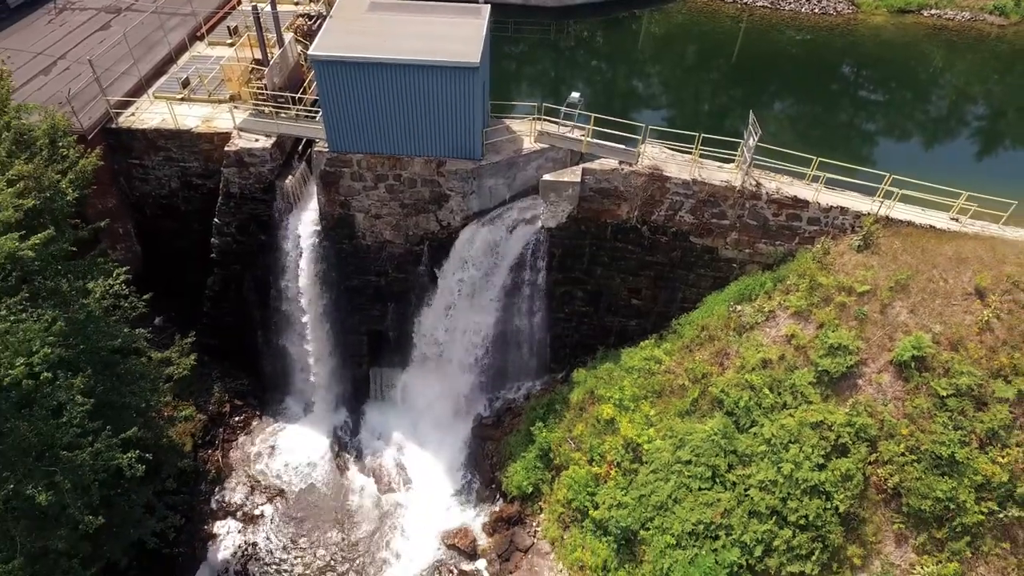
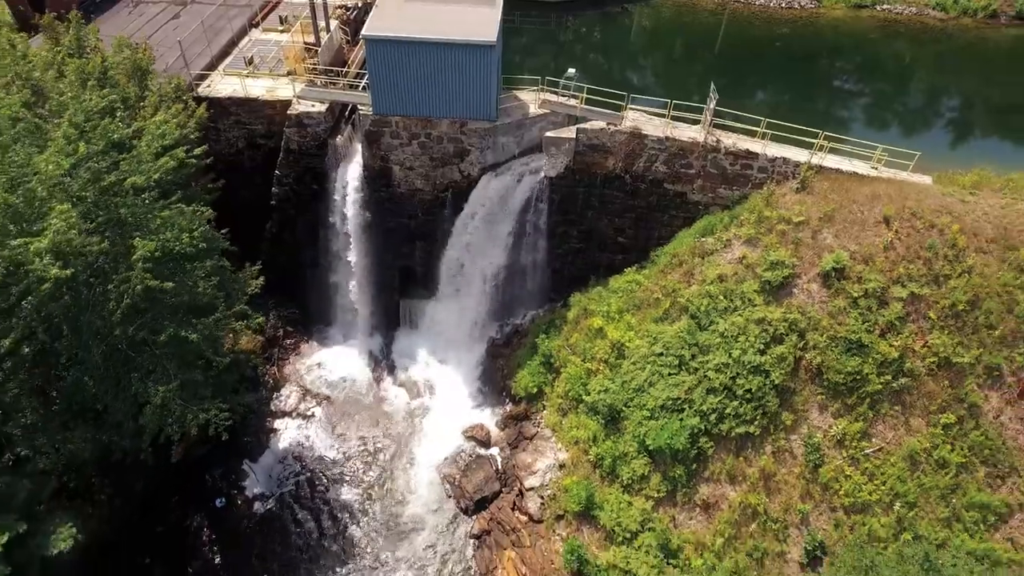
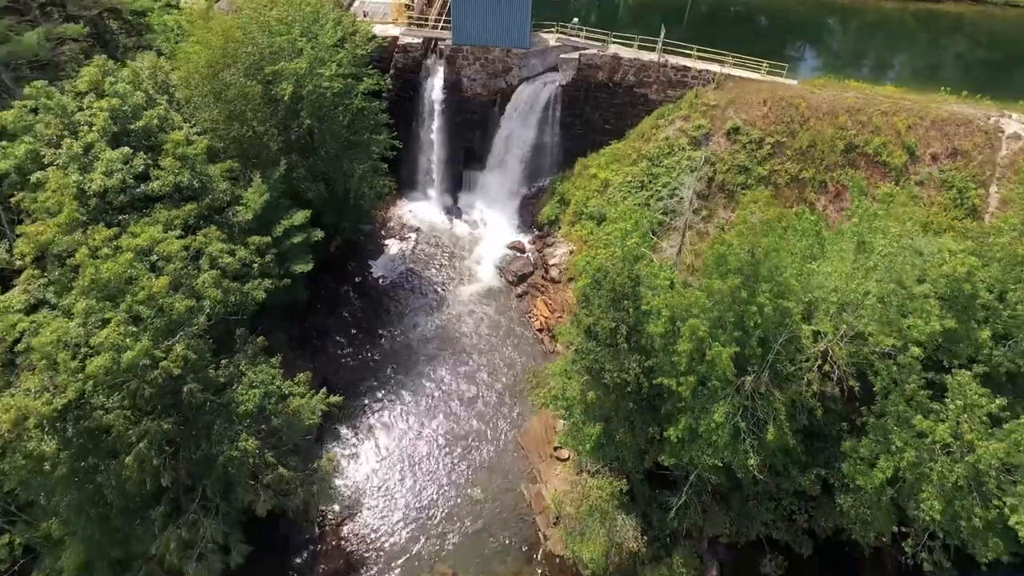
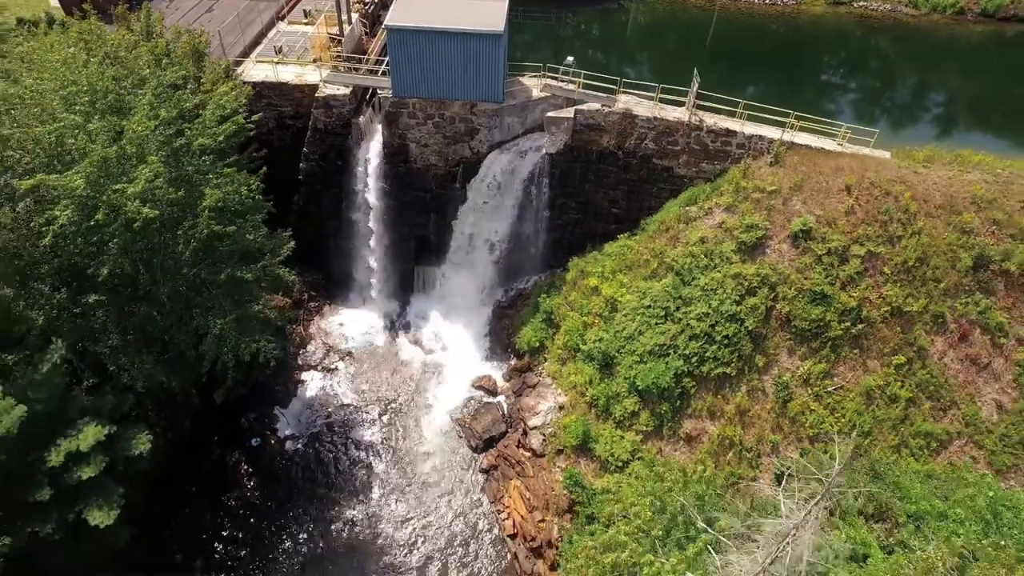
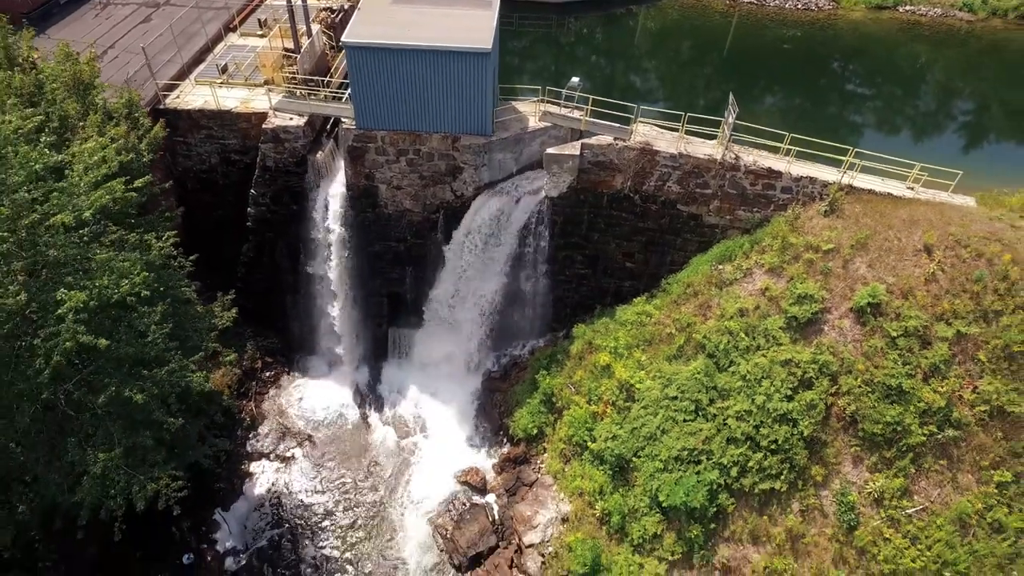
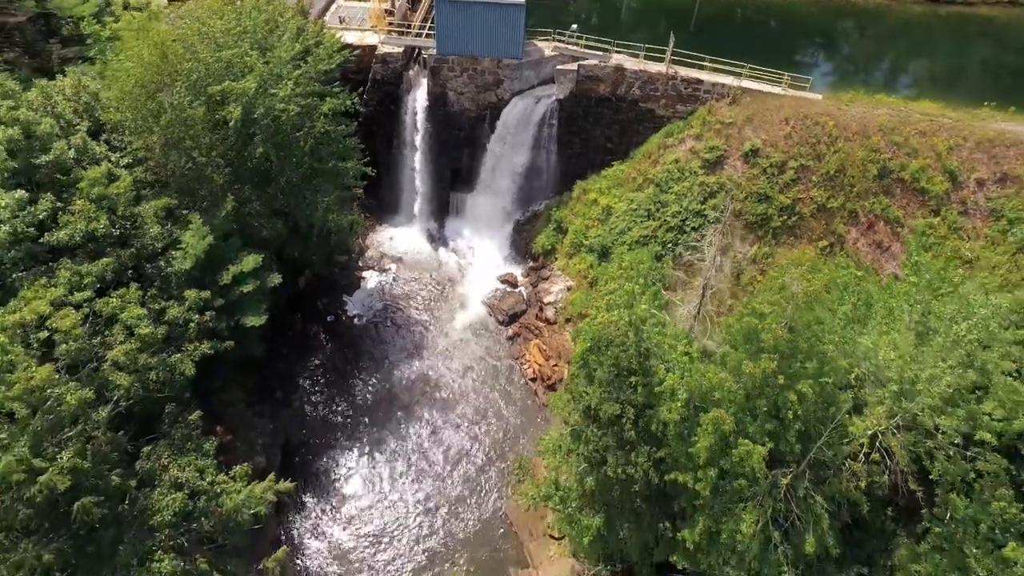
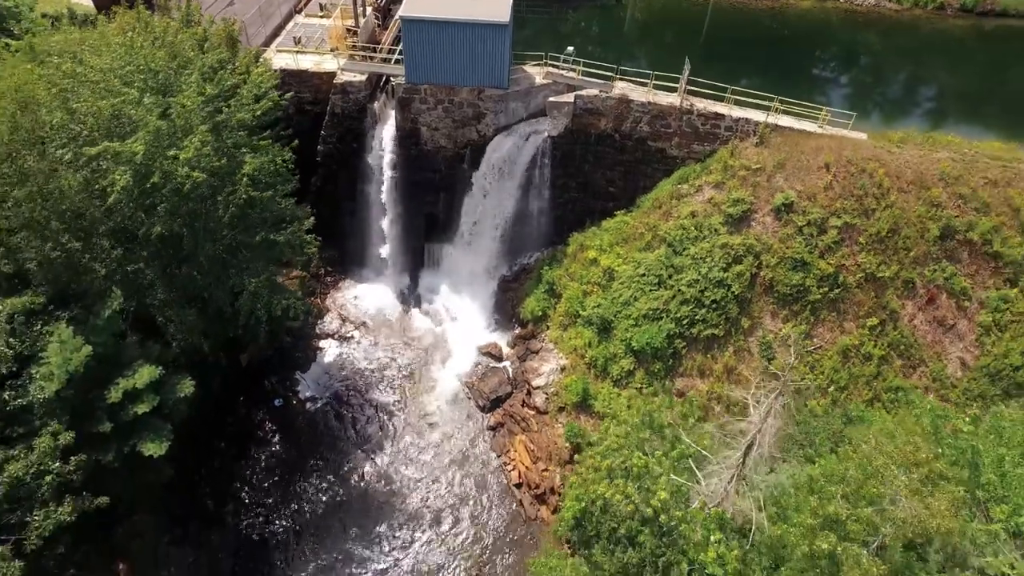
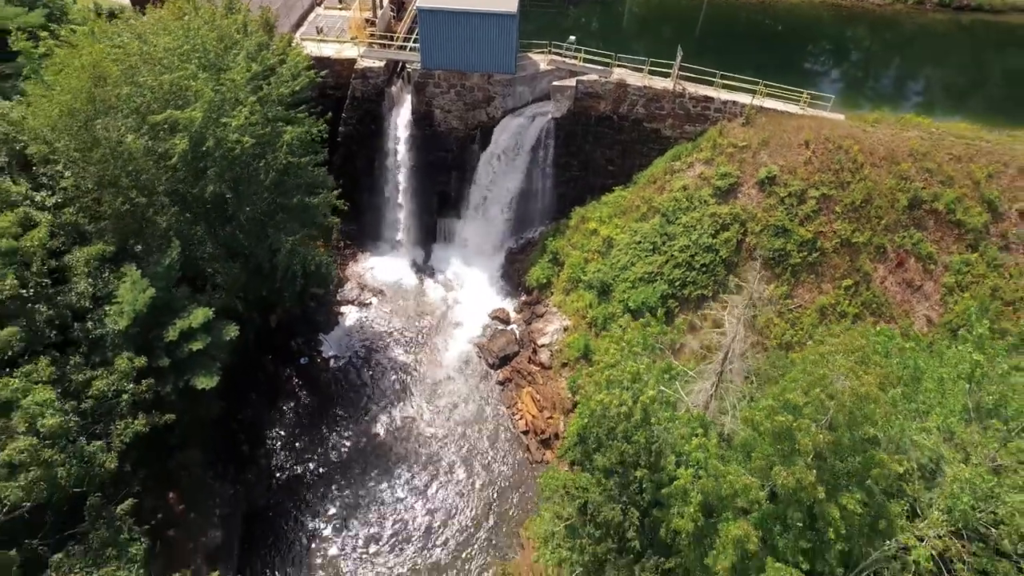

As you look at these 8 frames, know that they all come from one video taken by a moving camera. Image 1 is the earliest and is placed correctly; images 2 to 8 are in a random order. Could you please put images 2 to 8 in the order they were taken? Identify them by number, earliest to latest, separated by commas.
5, 2, 4, 7, 8, 6, 3
